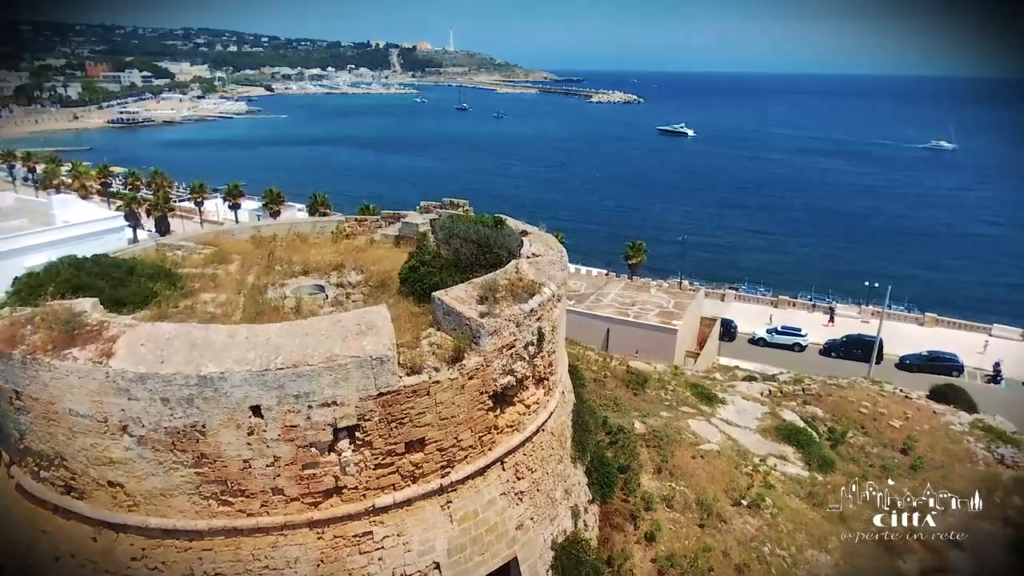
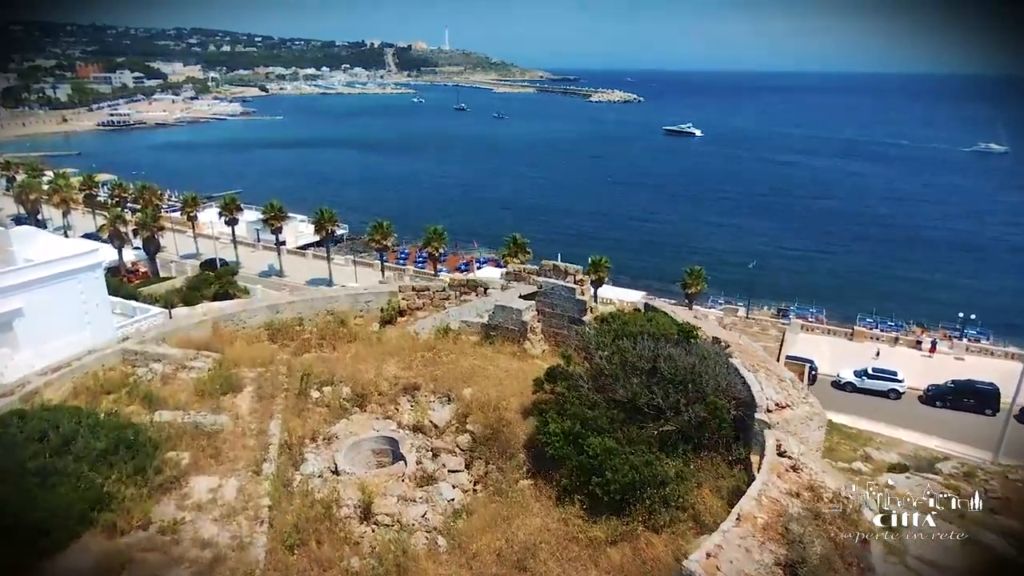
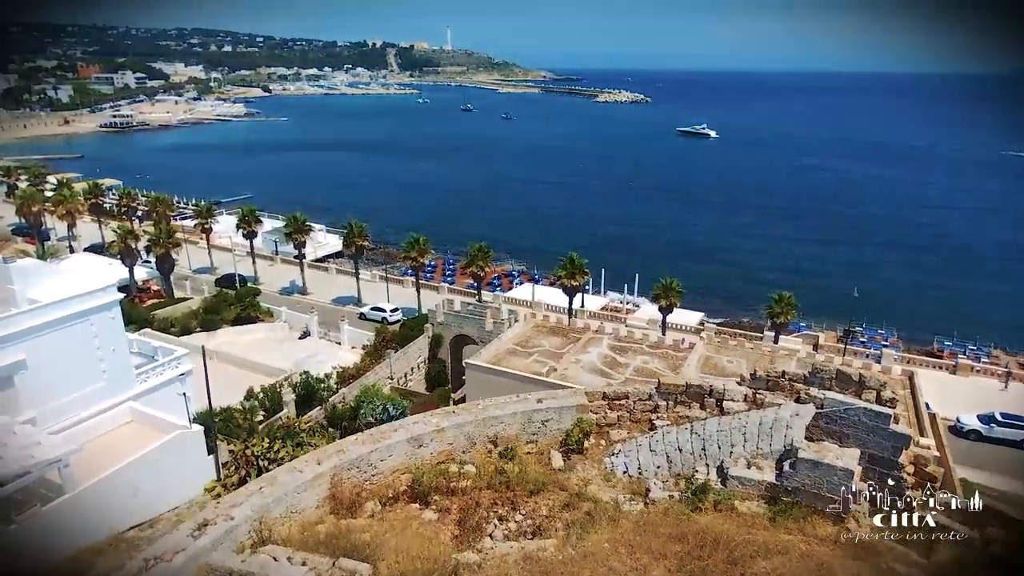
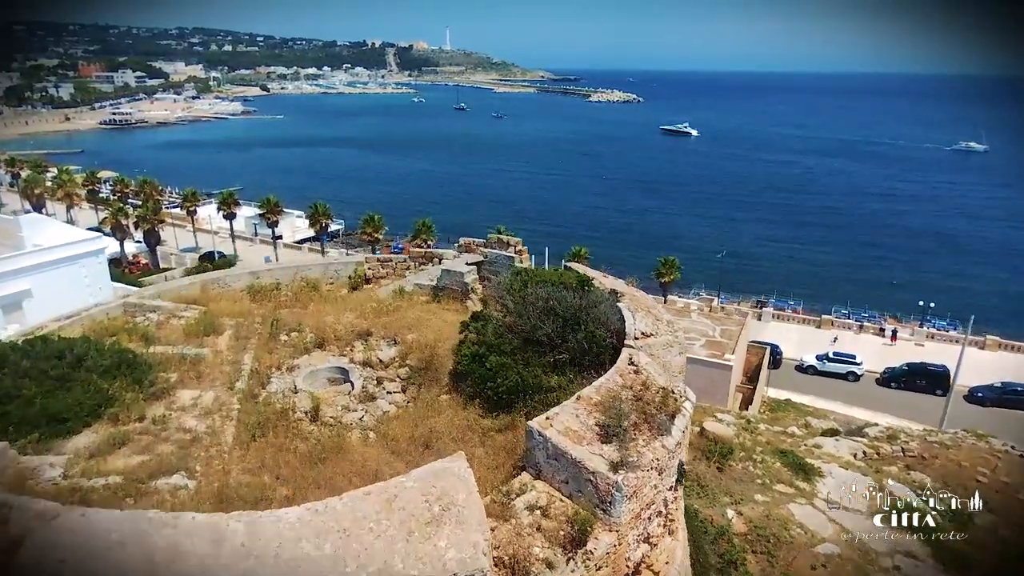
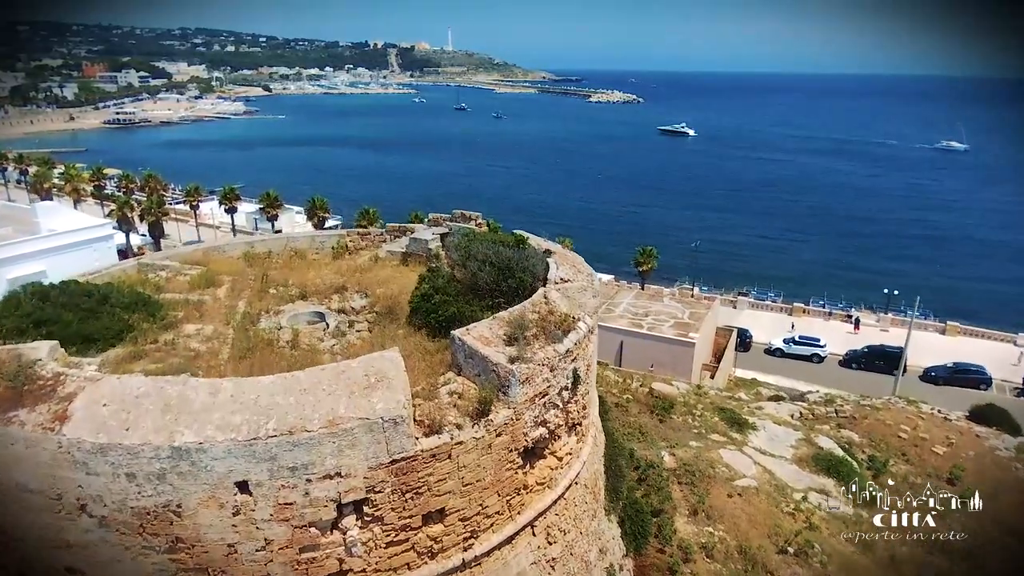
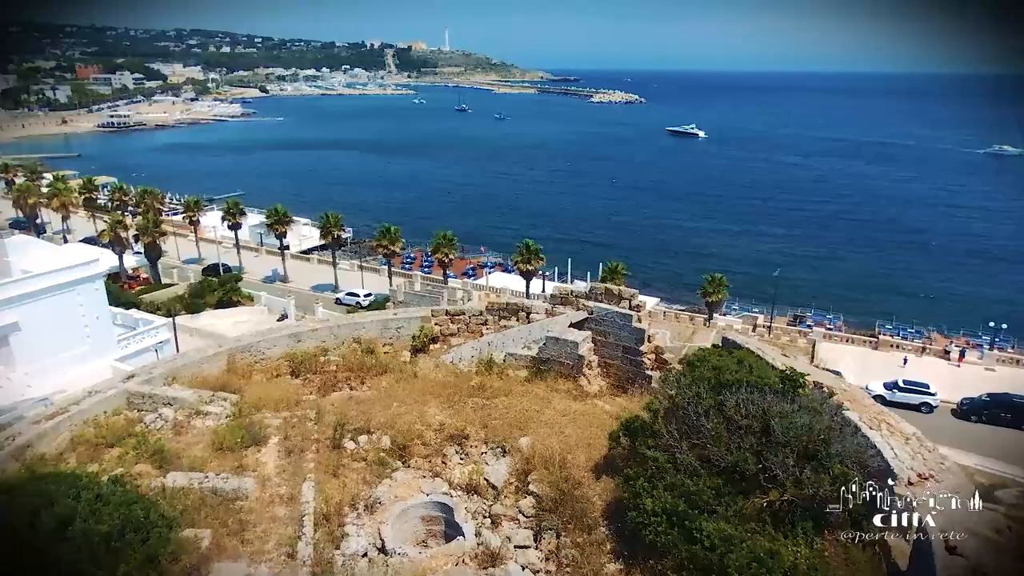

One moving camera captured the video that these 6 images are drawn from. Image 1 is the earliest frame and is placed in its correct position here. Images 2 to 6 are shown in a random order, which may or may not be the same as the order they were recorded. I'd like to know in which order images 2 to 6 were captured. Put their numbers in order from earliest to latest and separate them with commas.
5, 4, 2, 6, 3
